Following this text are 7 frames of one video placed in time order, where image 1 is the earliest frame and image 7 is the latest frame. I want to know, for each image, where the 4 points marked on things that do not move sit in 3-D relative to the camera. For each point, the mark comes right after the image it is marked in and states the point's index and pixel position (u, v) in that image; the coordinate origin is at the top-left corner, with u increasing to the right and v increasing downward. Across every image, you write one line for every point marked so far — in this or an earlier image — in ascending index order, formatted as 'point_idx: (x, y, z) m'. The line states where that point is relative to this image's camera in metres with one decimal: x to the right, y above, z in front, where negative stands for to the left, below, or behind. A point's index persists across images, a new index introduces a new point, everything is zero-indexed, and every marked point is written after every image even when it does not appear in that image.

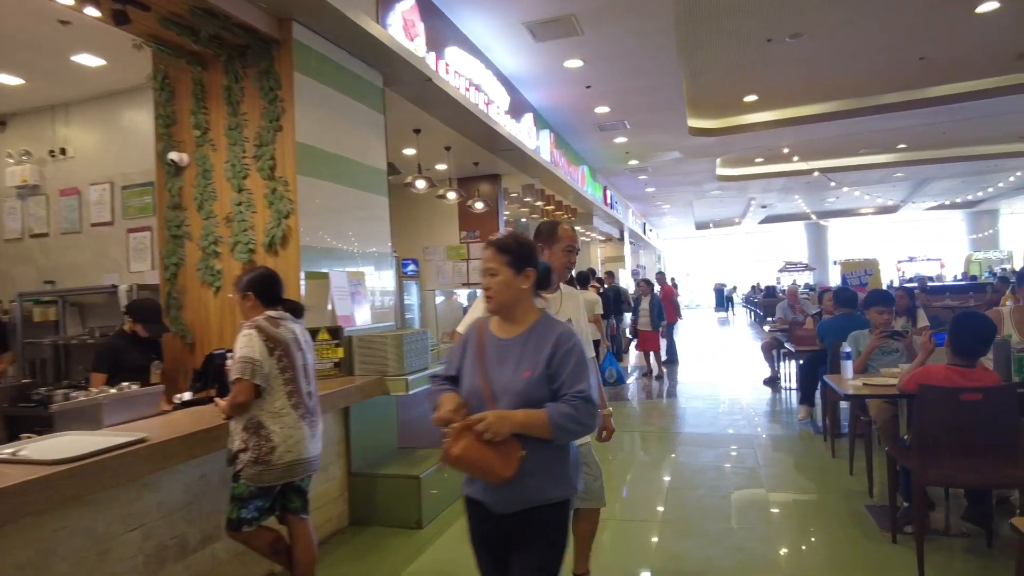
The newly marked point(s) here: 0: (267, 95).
0: (-1.1, +0.9, +3.2) m
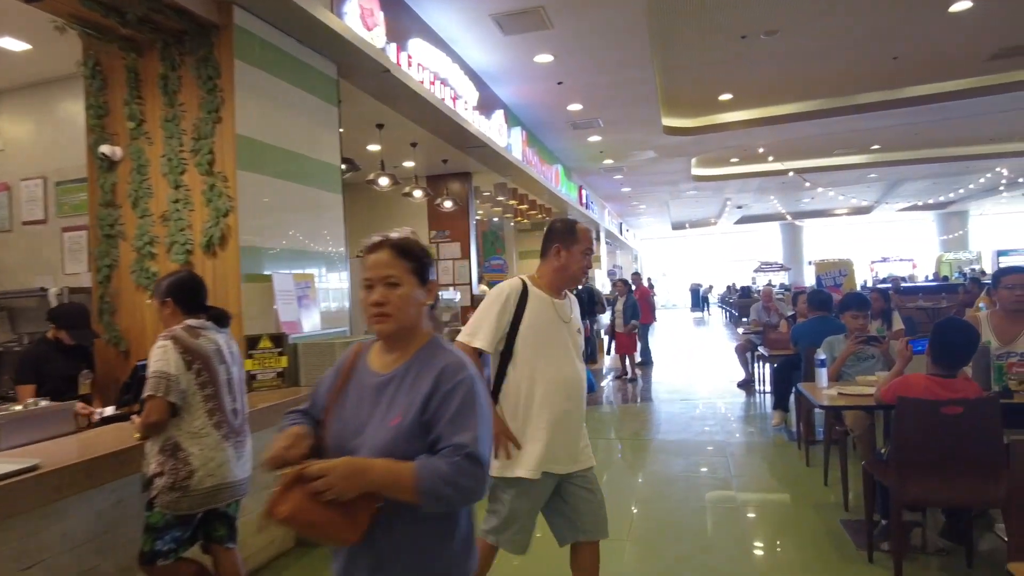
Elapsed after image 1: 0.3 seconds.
0: (-1.3, +0.9, +2.9) m
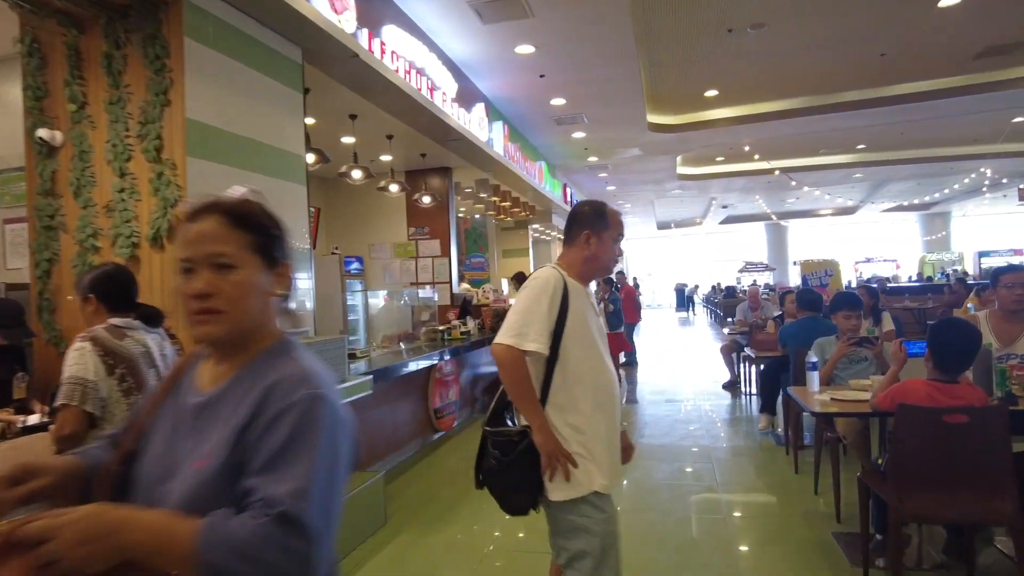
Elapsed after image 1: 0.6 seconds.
0: (-1.4, +0.9, +2.7) m
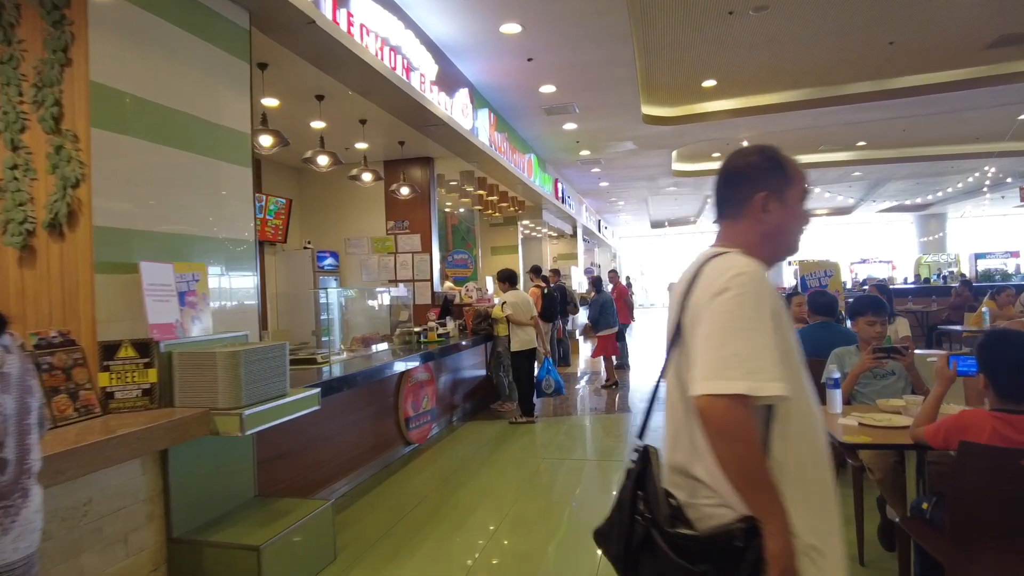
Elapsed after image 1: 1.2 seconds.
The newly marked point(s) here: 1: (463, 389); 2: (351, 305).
0: (-1.5, +0.9, +2.3) m
1: (-0.4, -0.9, +5.9) m
2: (-1.2, -0.1, +5.1) m
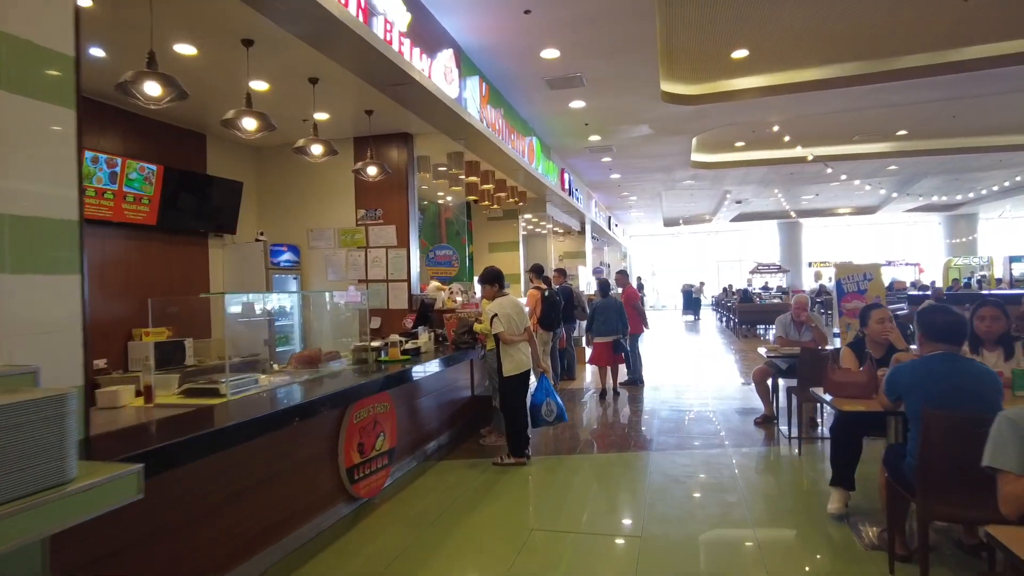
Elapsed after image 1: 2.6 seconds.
0: (-1.7, +0.9, +1.2) m
1: (-0.5, -0.9, +4.8) m
2: (-1.3, -0.1, +4.0) m
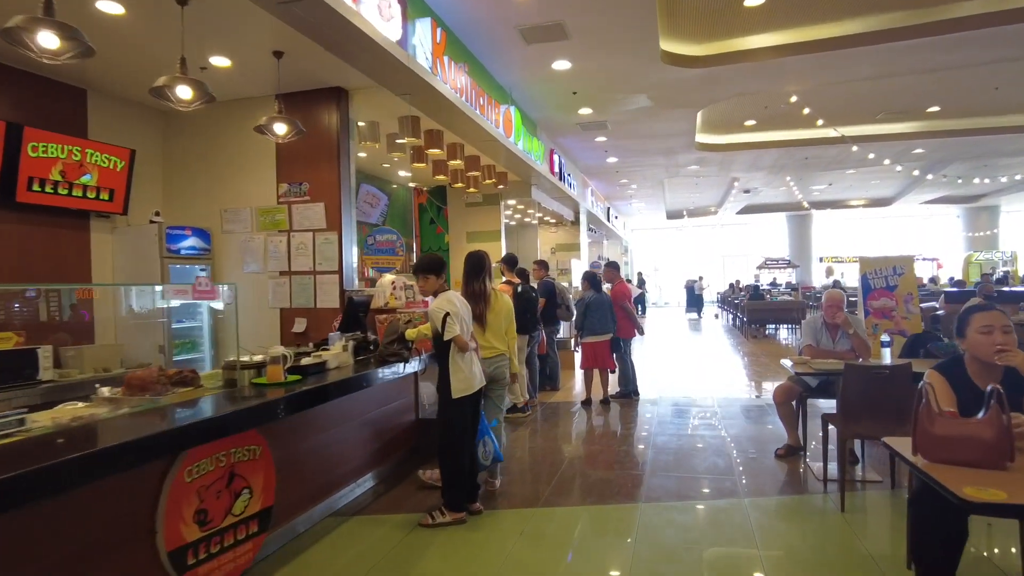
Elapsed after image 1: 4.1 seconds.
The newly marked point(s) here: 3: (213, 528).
0: (-2.0, +0.9, 0.0) m
1: (-0.8, -0.9, +3.7) m
2: (-1.6, -0.1, +2.8) m
3: (-1.1, -0.9, +2.5) m
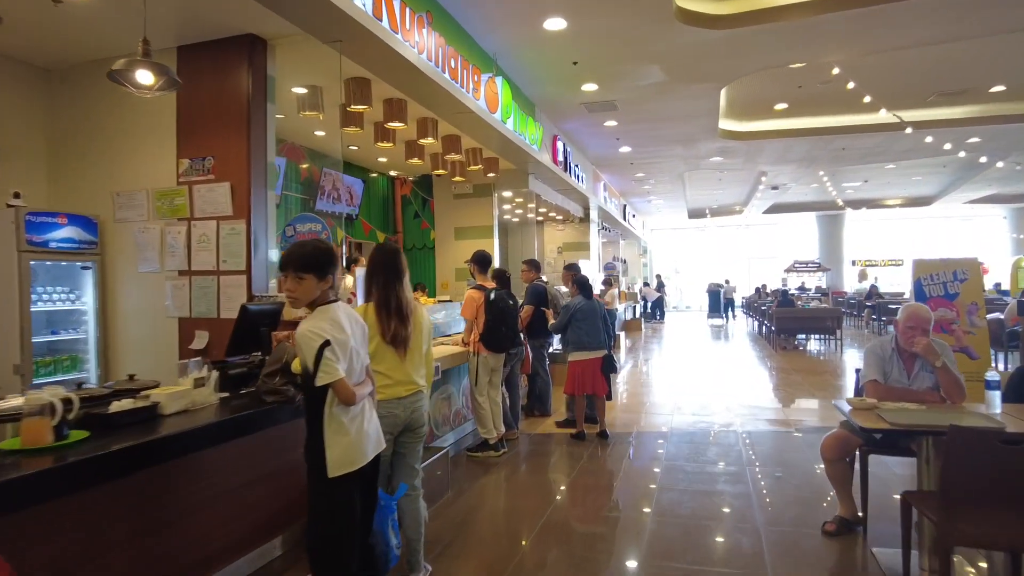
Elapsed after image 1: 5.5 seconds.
0: (-2.3, +0.9, -1.0) m
1: (-1.1, -0.9, +2.6) m
2: (-1.9, -0.1, +1.8) m
3: (-1.4, -0.9, +1.4) m
